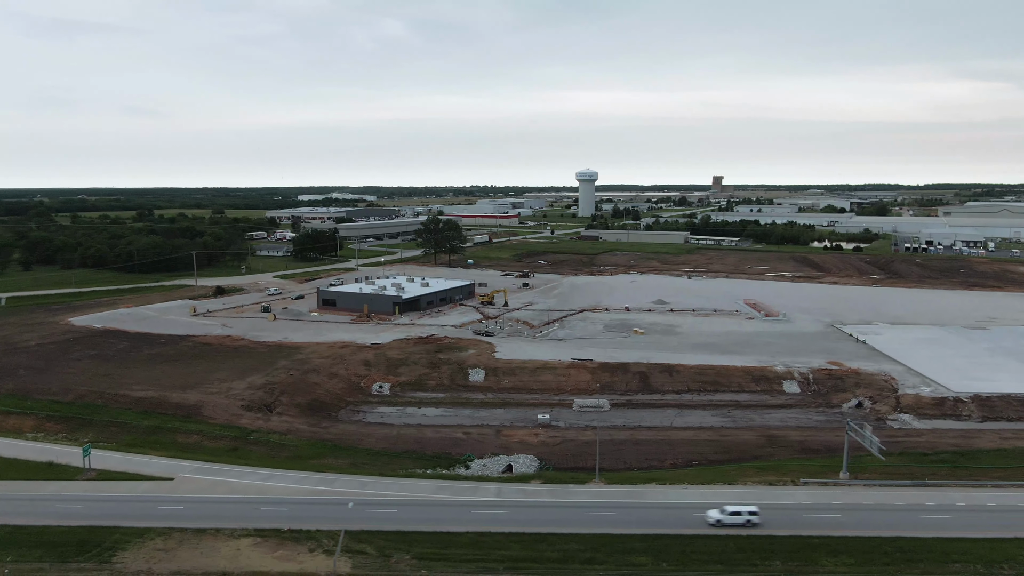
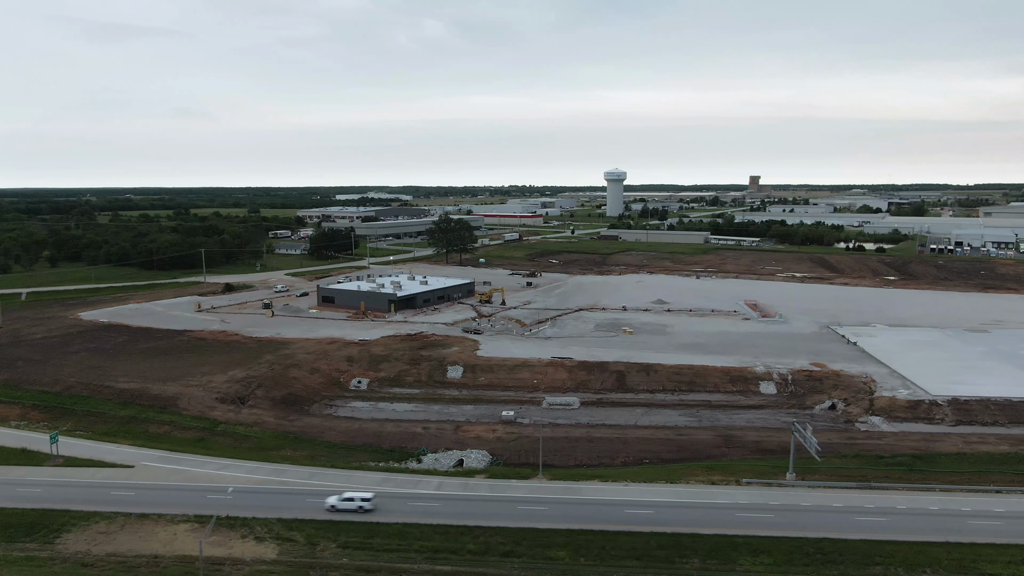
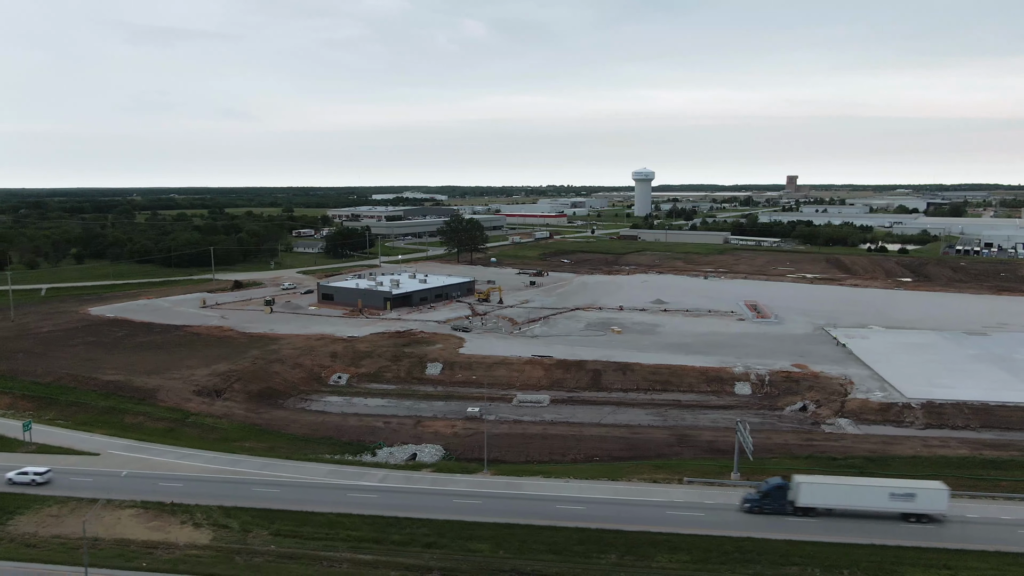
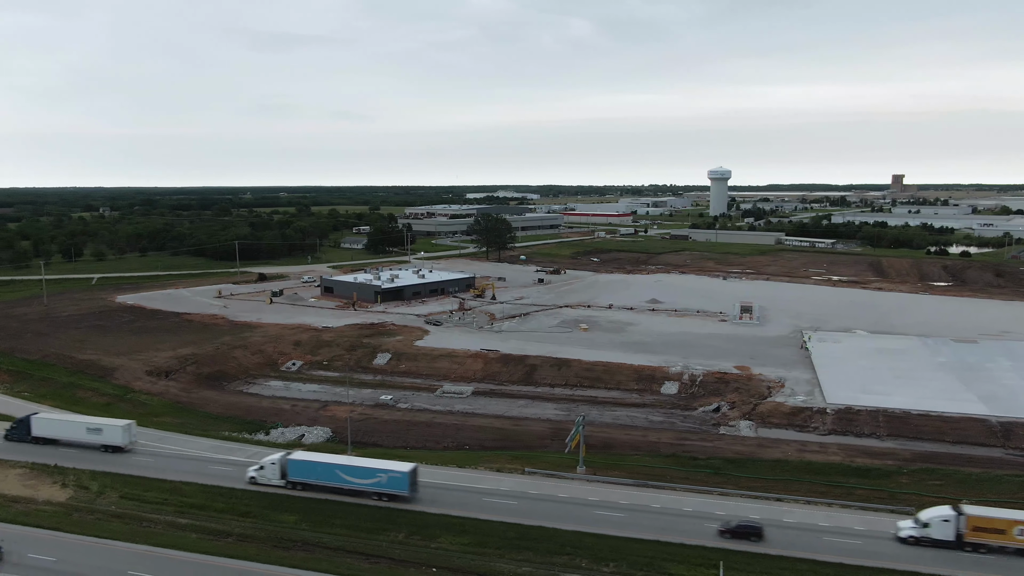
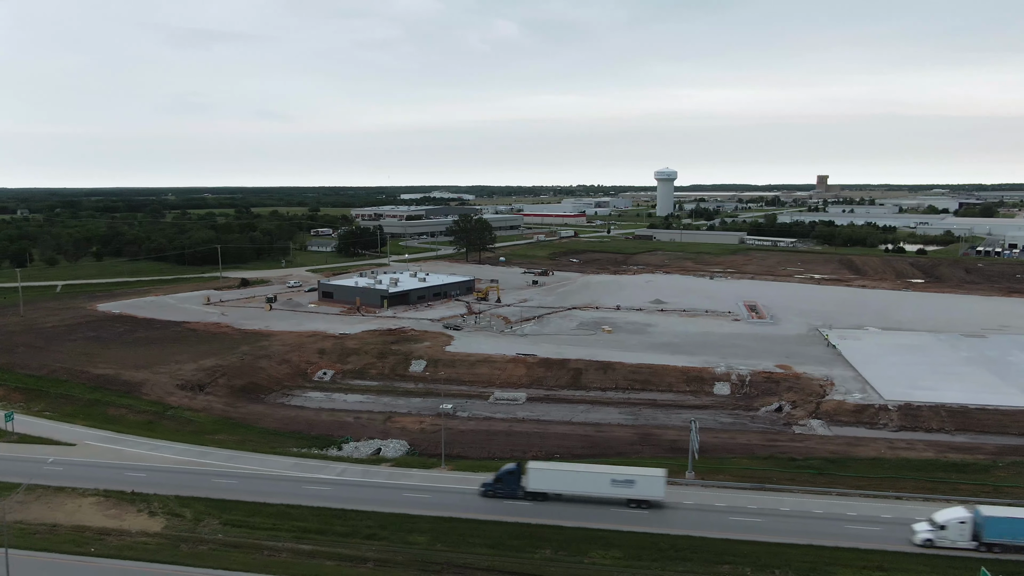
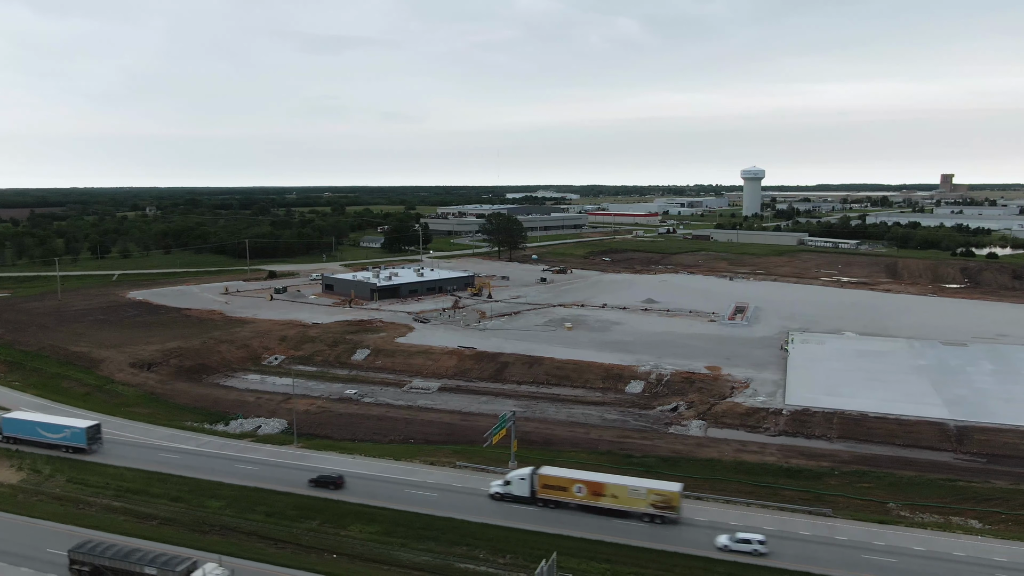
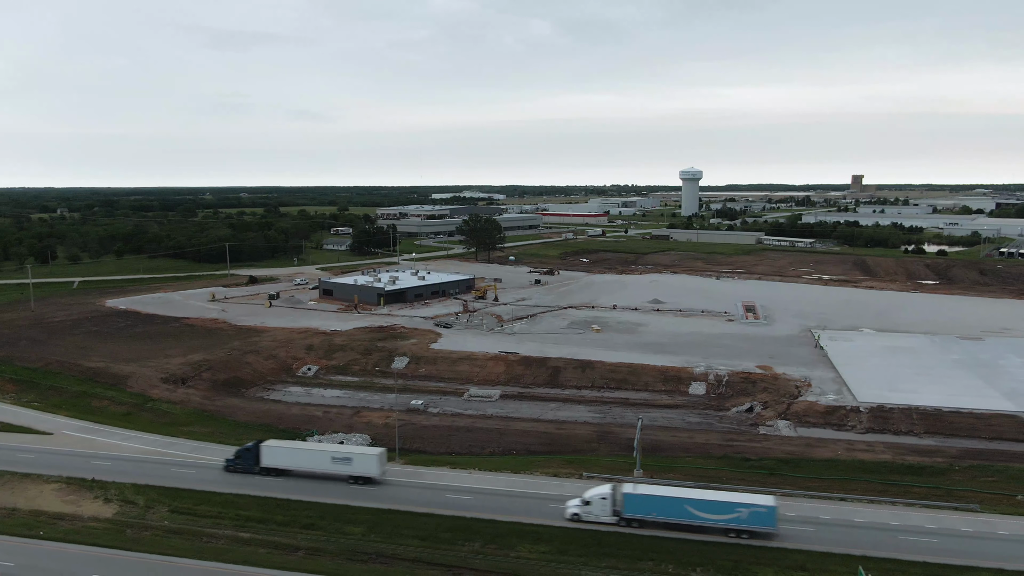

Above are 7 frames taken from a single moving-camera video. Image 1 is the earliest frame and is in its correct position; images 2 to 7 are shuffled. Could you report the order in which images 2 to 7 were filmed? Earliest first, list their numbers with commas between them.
2, 3, 5, 7, 4, 6
